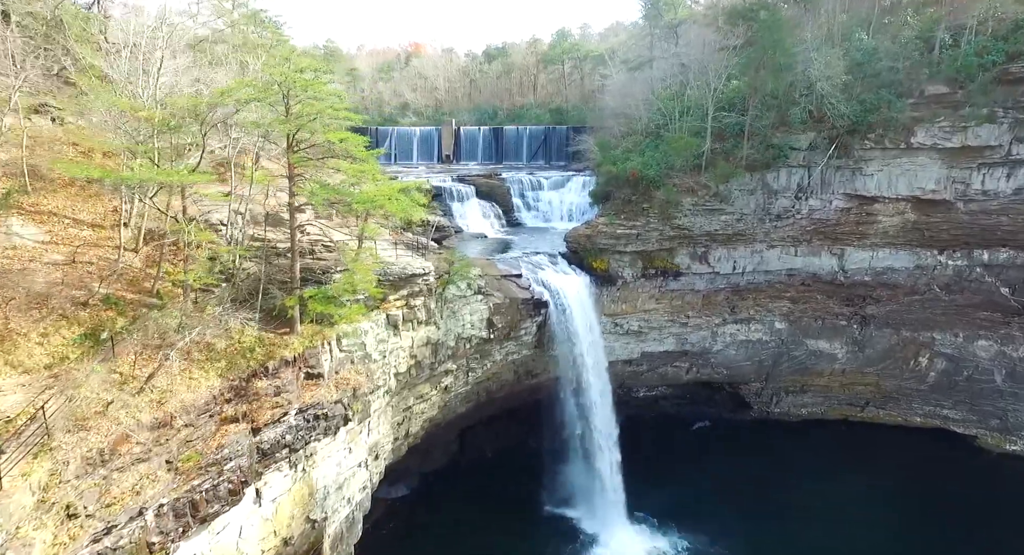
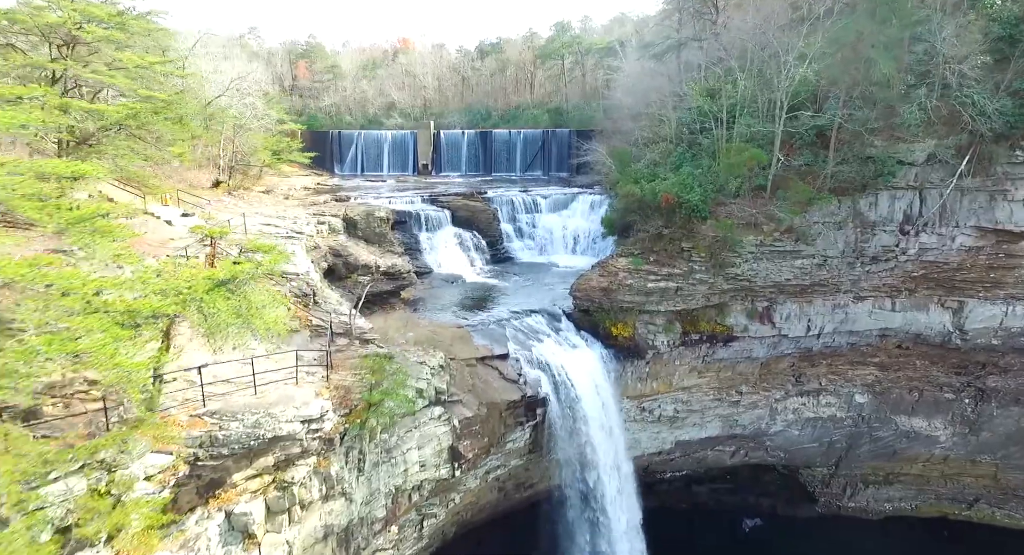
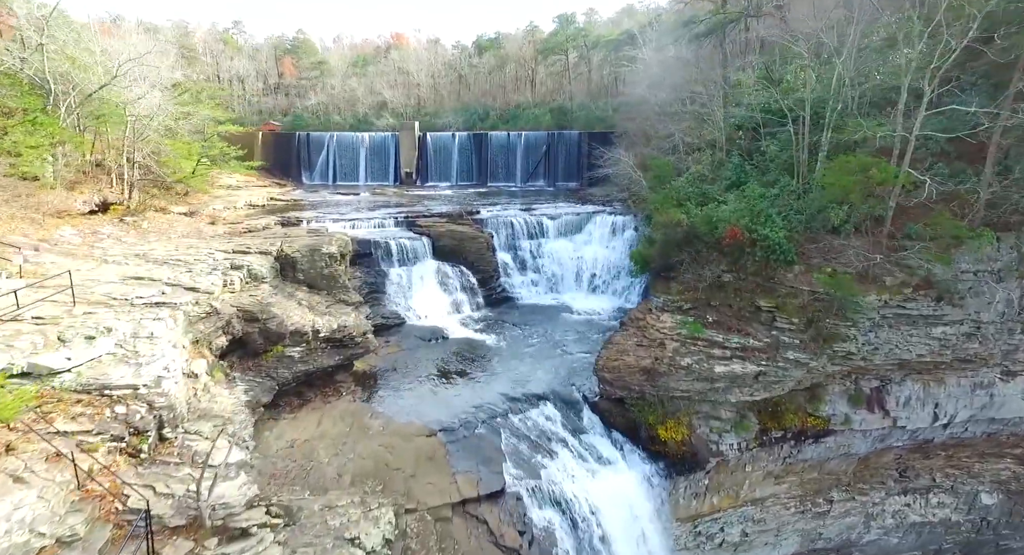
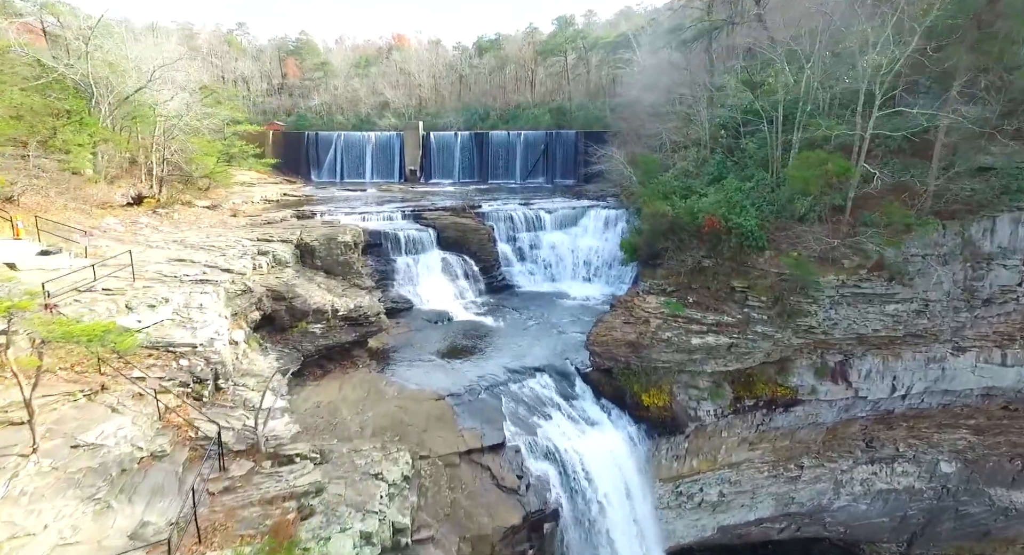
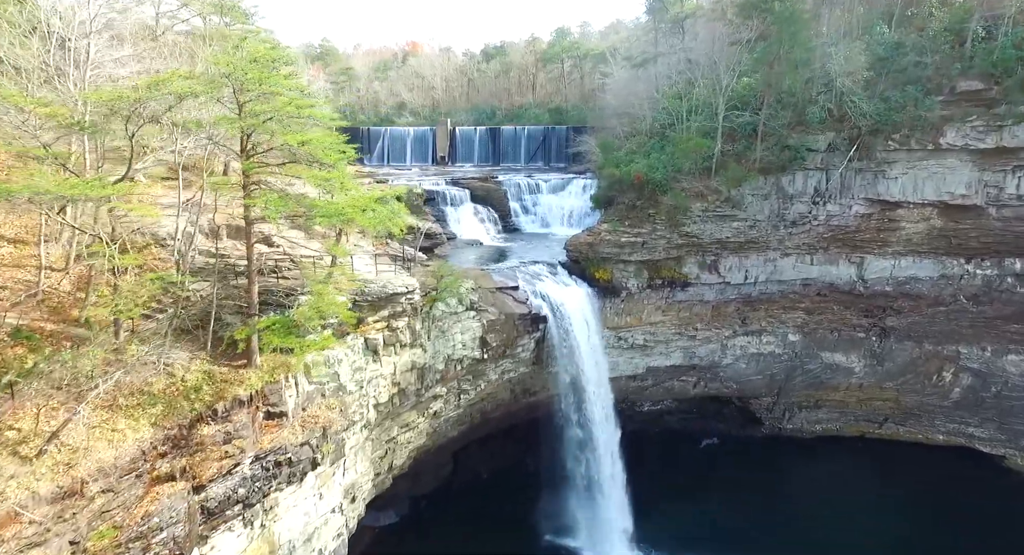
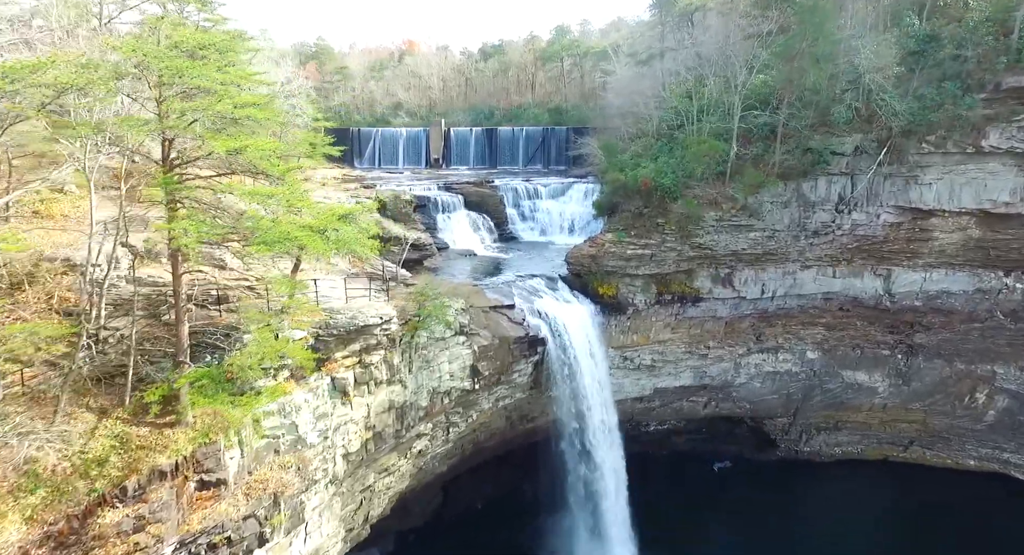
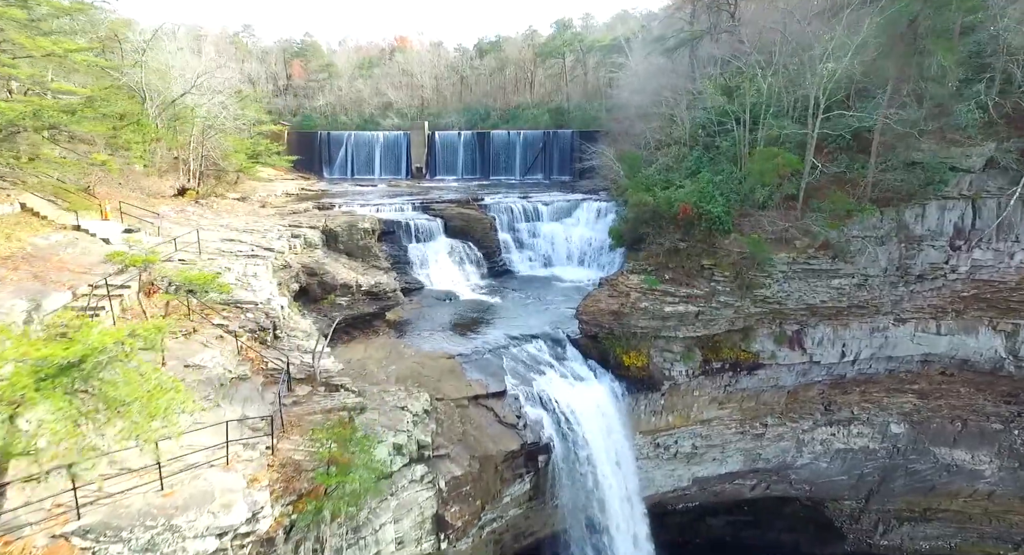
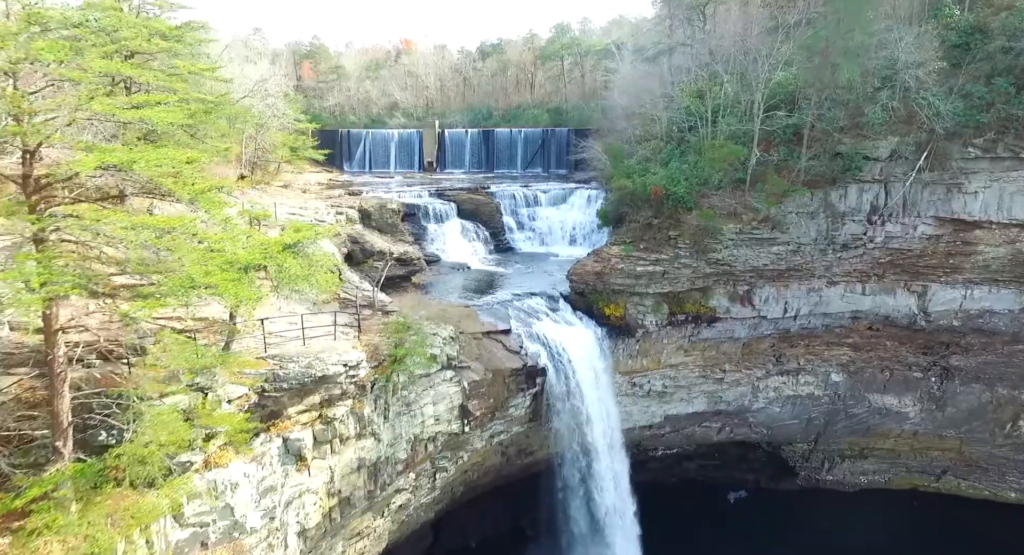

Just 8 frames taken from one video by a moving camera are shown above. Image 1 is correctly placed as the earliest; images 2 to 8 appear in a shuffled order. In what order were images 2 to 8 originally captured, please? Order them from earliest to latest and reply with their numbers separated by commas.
5, 6, 8, 2, 7, 4, 3
